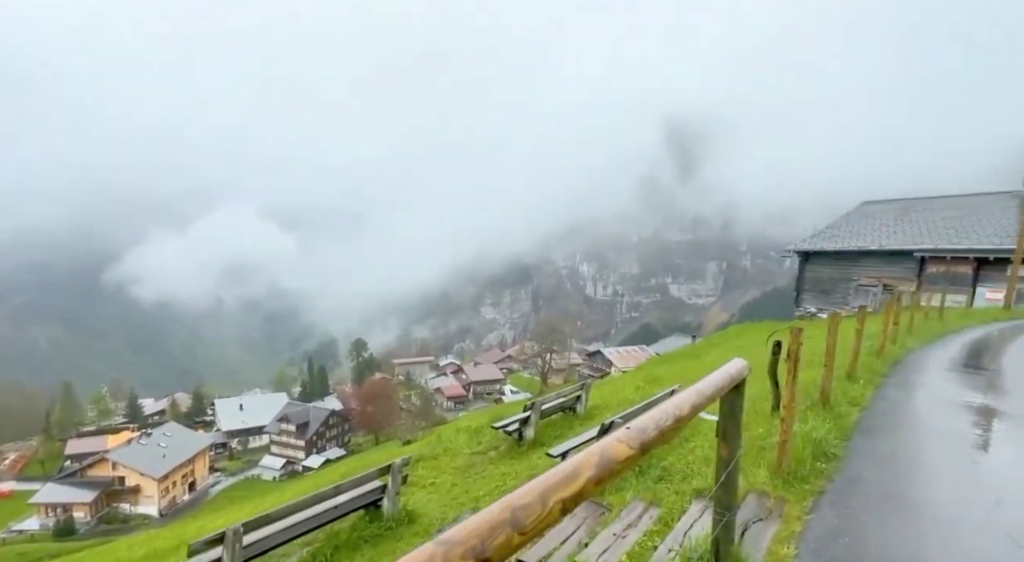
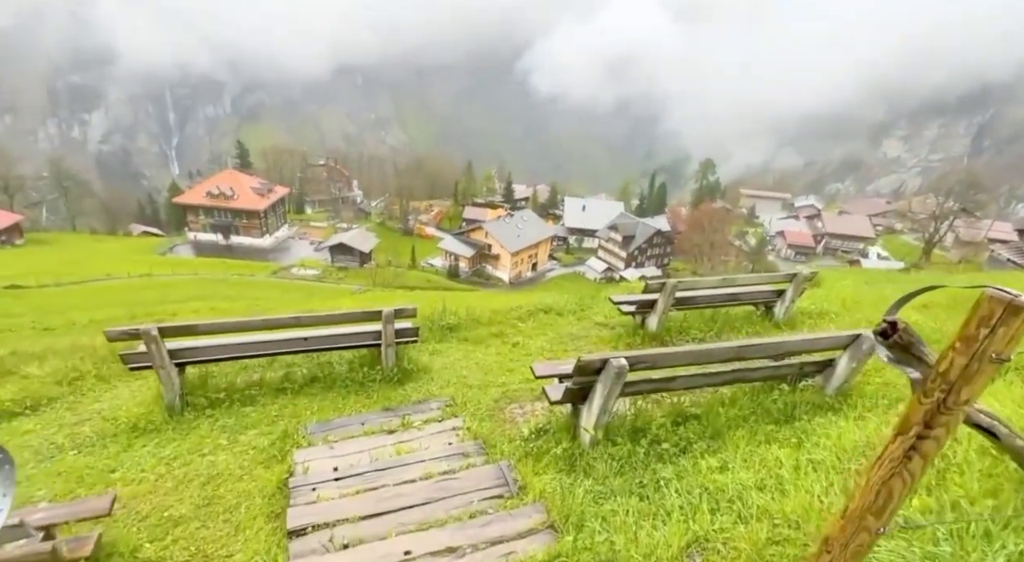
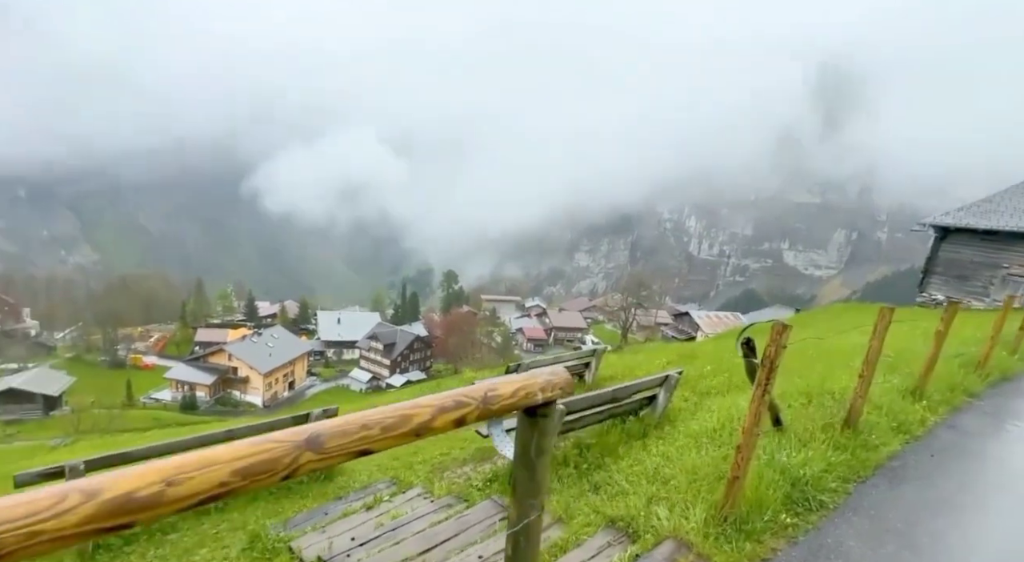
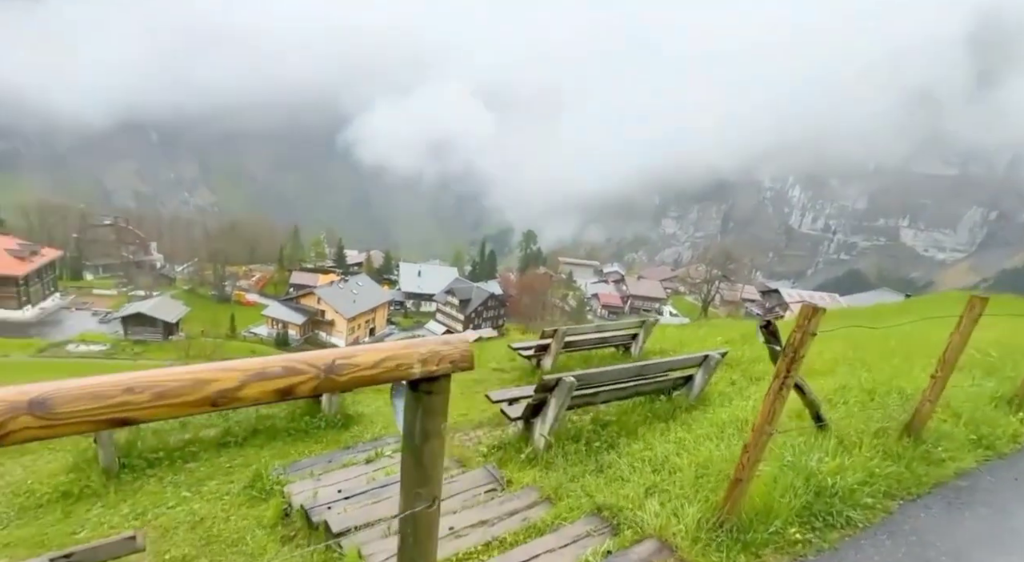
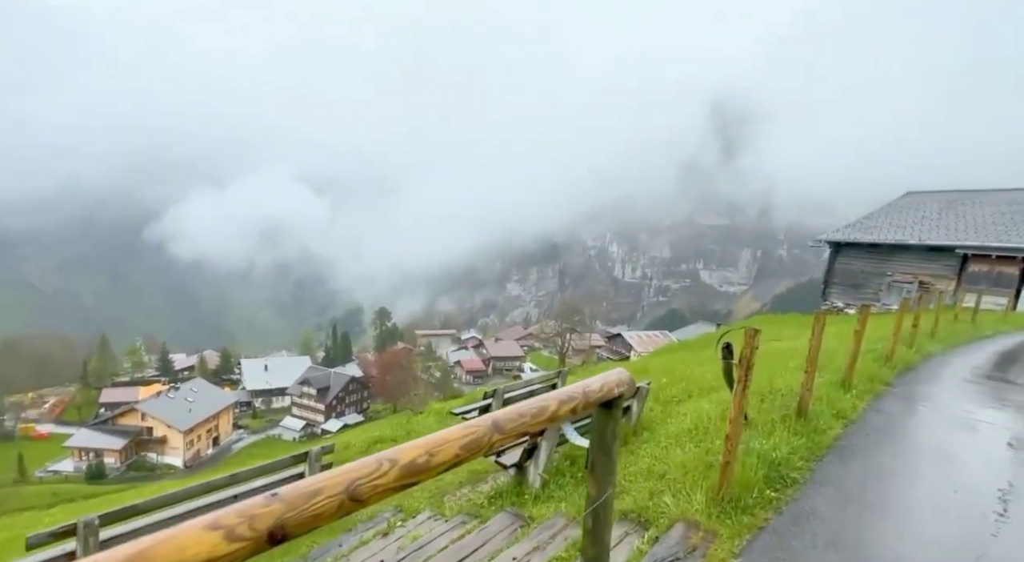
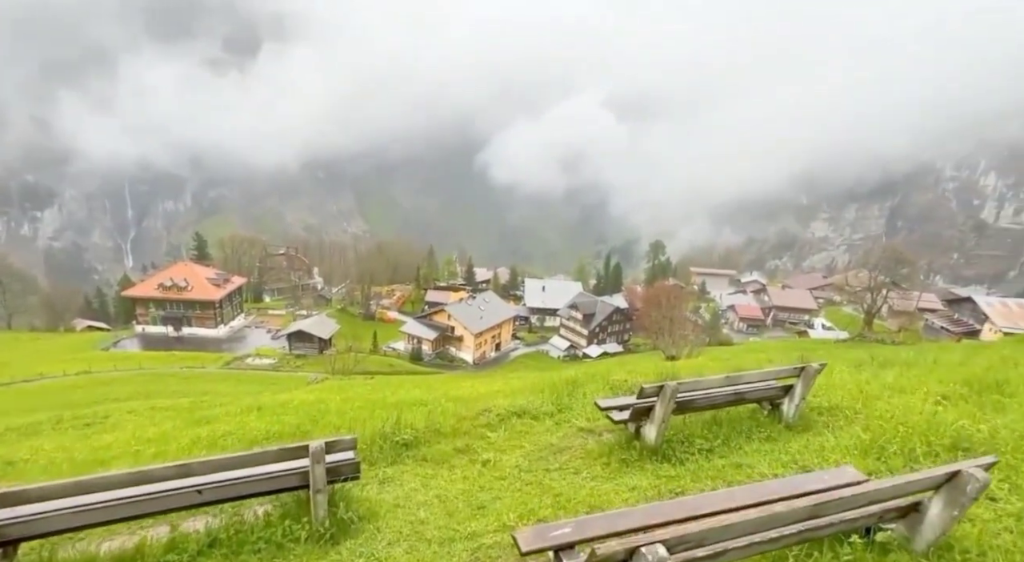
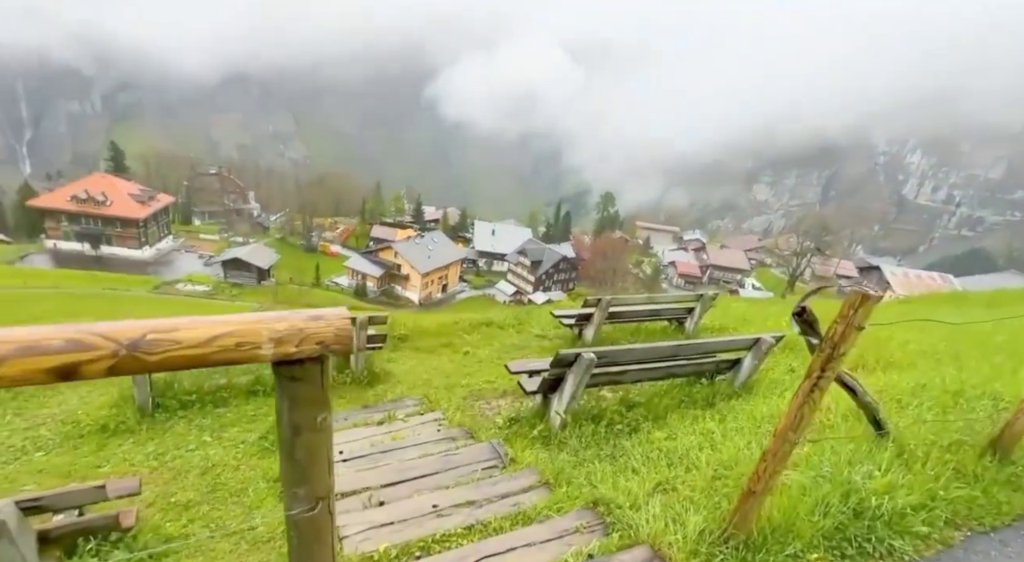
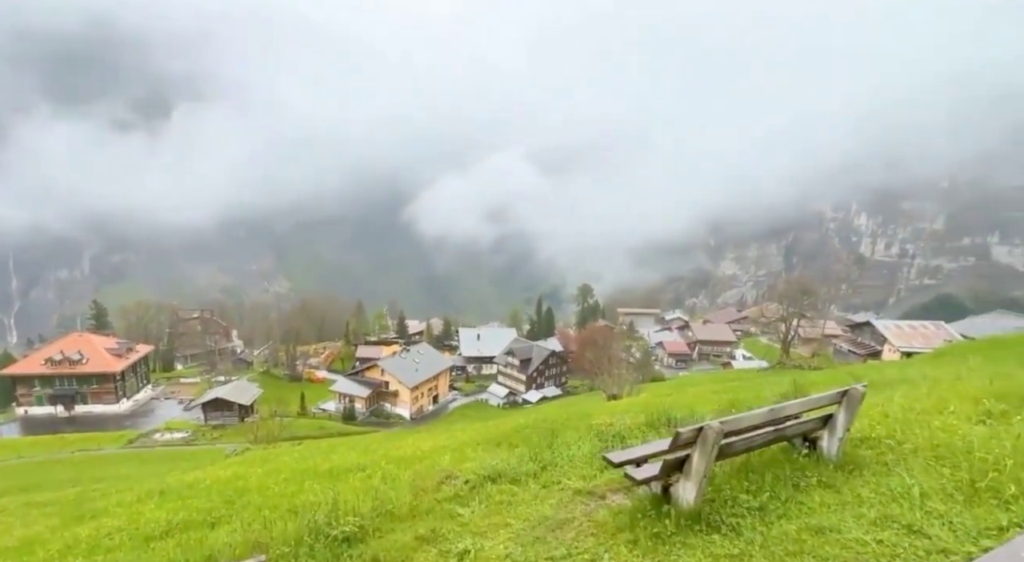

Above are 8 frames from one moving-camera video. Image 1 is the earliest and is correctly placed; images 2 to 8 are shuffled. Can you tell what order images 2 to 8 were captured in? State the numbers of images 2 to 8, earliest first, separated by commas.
5, 3, 4, 7, 2, 6, 8
